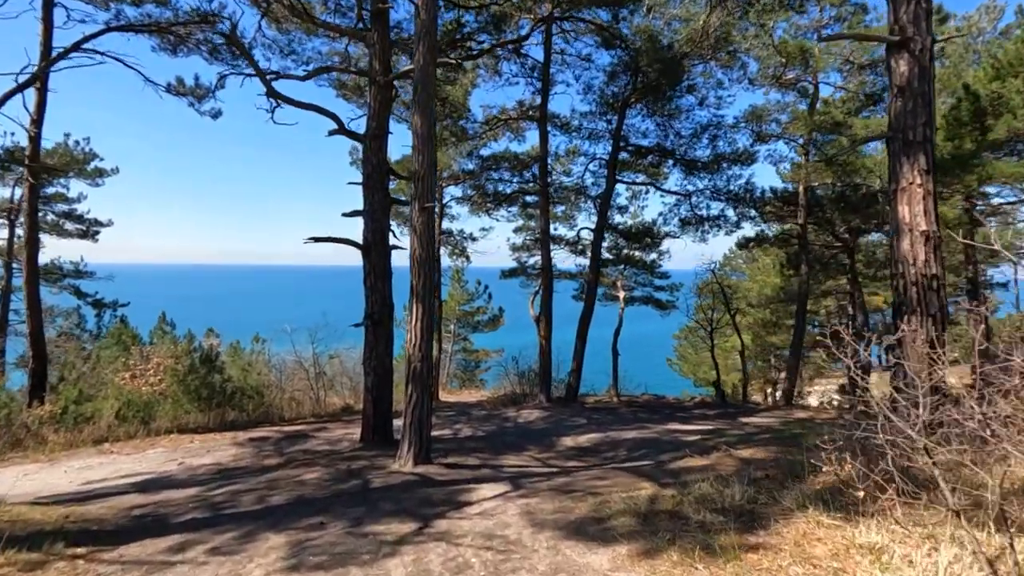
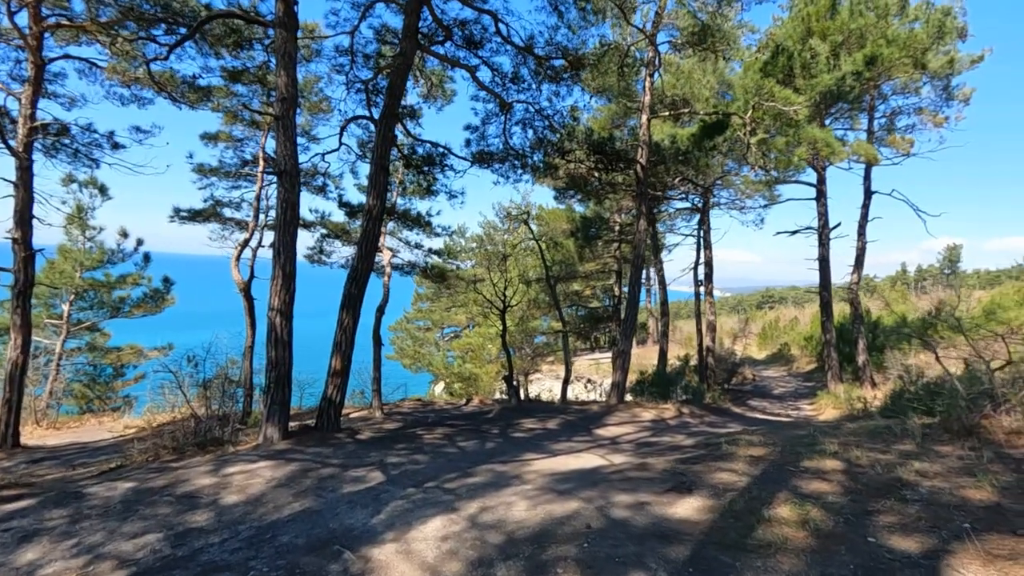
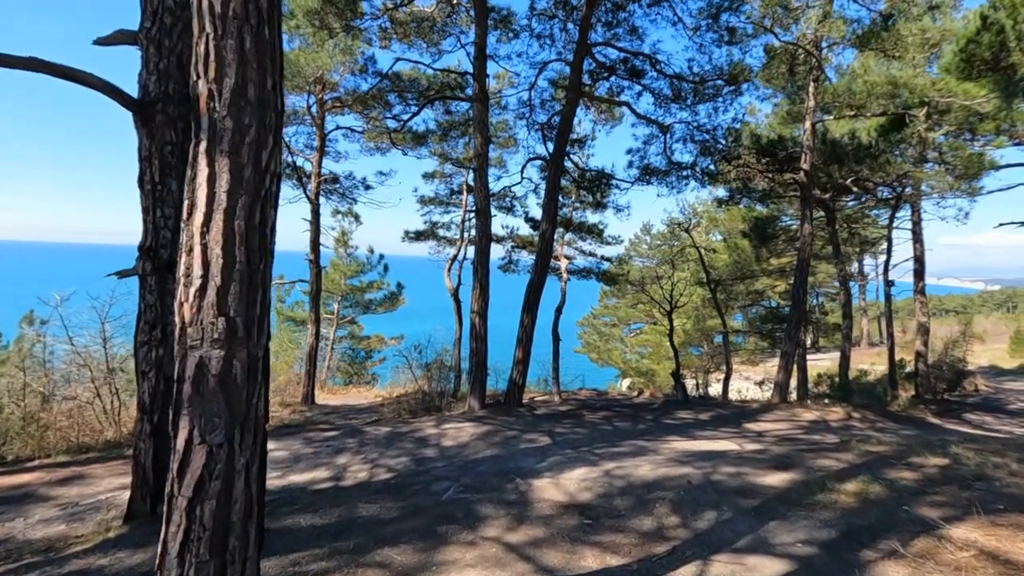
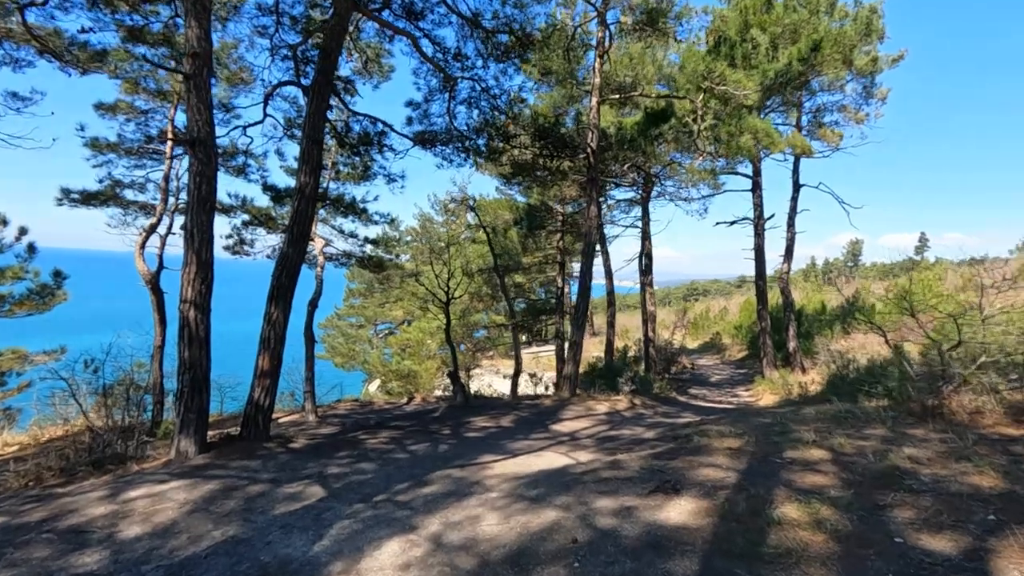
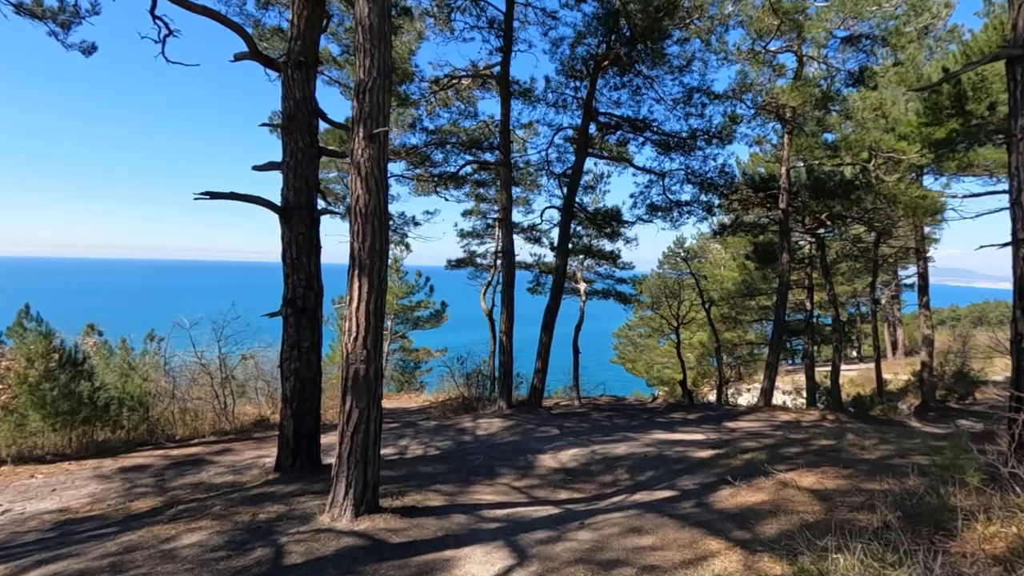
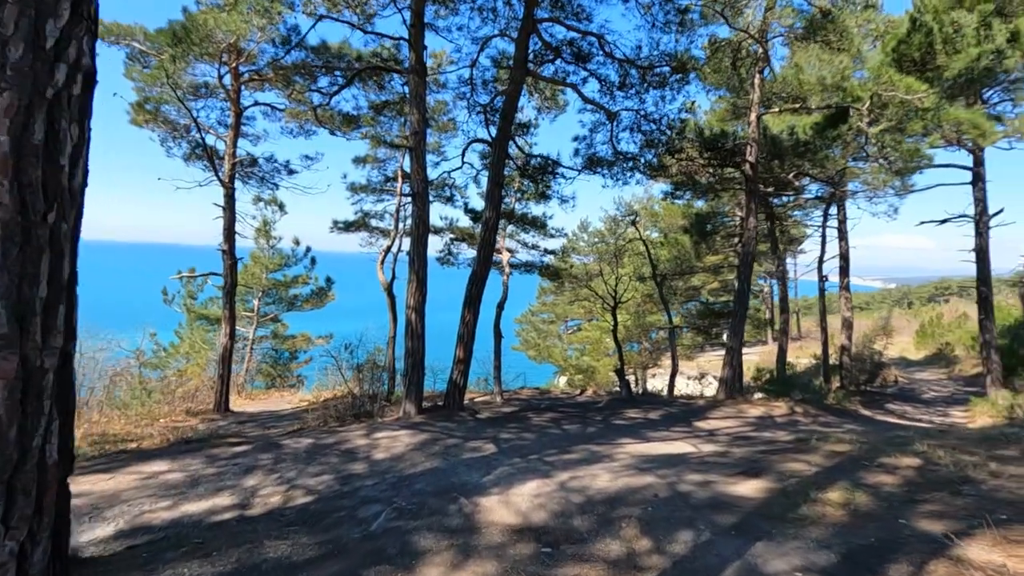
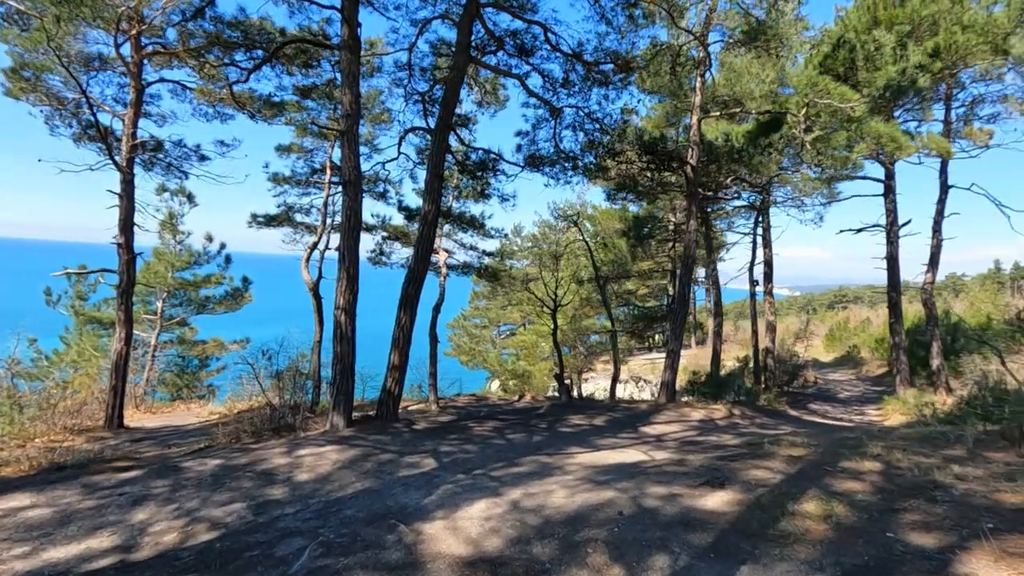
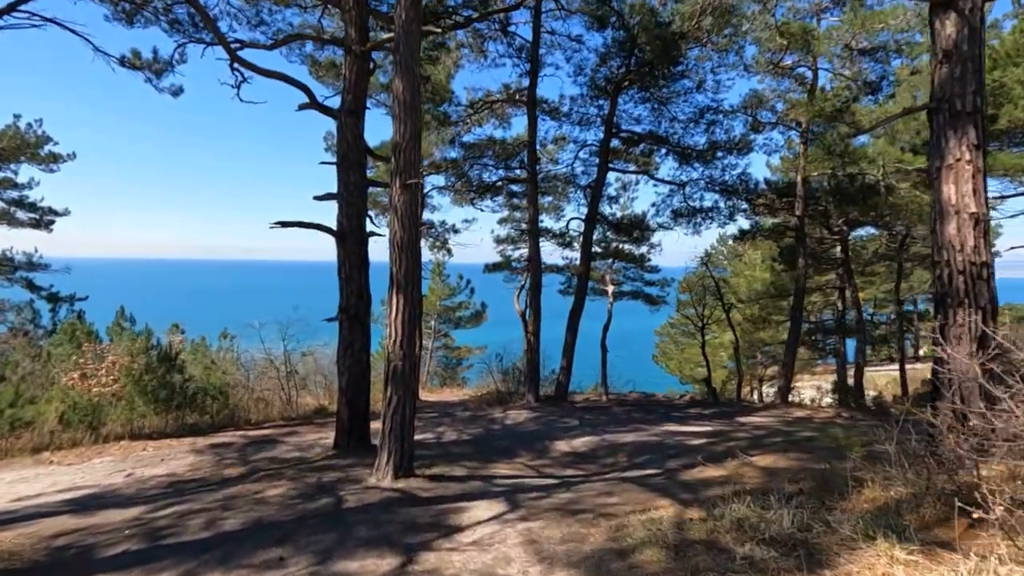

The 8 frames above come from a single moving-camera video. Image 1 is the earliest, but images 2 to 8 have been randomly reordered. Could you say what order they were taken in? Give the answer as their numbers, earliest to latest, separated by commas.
8, 5, 3, 6, 7, 2, 4
